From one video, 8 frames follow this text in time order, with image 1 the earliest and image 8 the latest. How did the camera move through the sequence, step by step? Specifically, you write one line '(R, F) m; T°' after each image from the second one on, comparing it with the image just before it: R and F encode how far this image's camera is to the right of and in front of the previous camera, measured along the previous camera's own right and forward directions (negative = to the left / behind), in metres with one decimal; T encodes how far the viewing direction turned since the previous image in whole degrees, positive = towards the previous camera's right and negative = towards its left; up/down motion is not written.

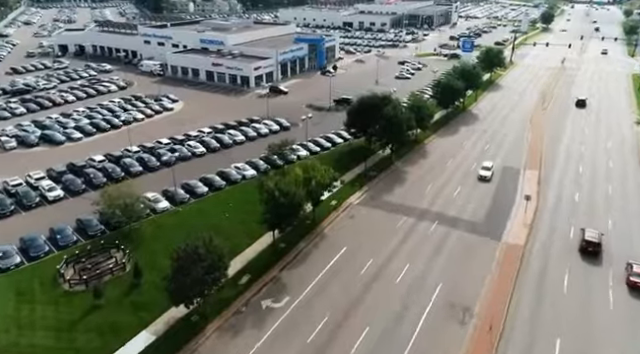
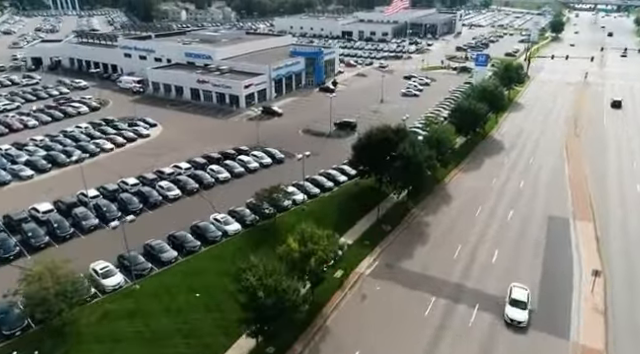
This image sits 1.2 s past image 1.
(-0.2, +8.8) m; 0°
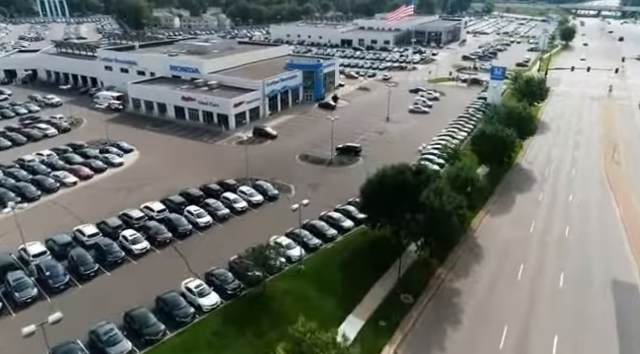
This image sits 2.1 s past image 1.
(-0.2, +7.7) m; 0°
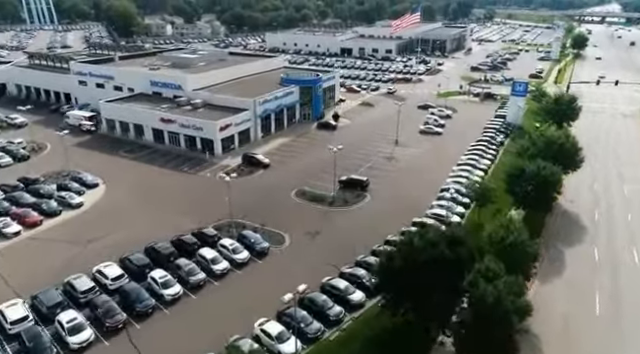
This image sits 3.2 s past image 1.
(-0.2, +8.2) m; 0°
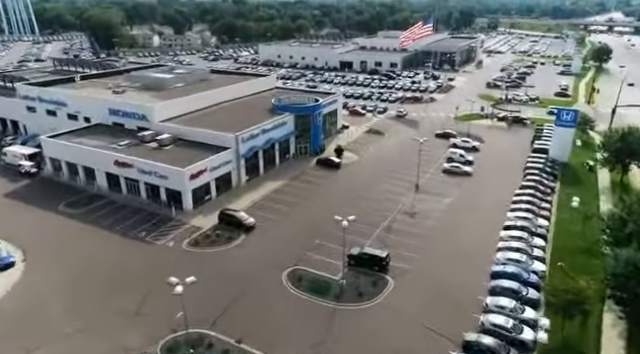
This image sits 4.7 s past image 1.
(-0.4, +12.4) m; 0°
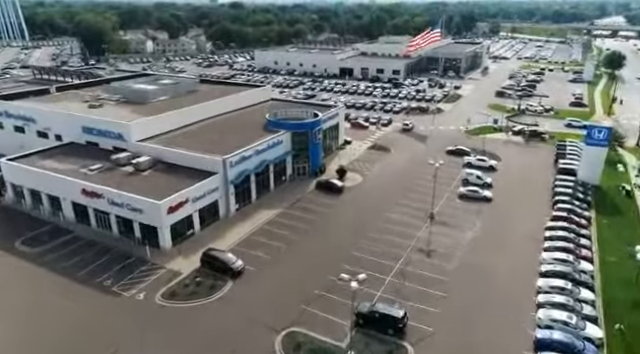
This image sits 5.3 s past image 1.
(-0.2, +6.0) m; 0°
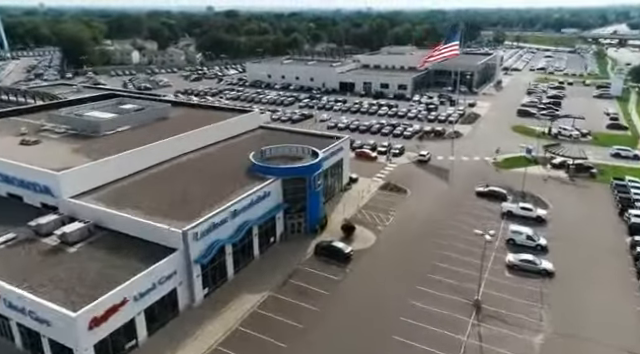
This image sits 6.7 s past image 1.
(-0.3, +11.7) m; 0°
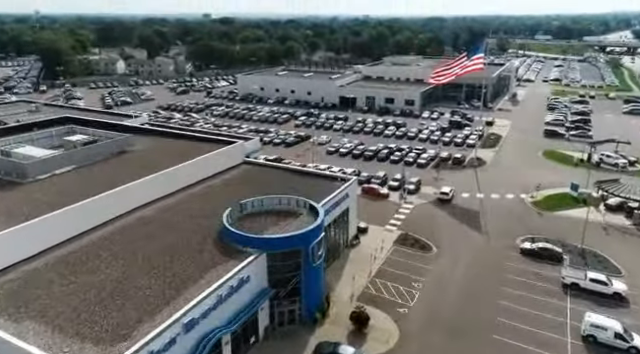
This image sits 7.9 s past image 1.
(-0.2, +10.8) m; 0°
